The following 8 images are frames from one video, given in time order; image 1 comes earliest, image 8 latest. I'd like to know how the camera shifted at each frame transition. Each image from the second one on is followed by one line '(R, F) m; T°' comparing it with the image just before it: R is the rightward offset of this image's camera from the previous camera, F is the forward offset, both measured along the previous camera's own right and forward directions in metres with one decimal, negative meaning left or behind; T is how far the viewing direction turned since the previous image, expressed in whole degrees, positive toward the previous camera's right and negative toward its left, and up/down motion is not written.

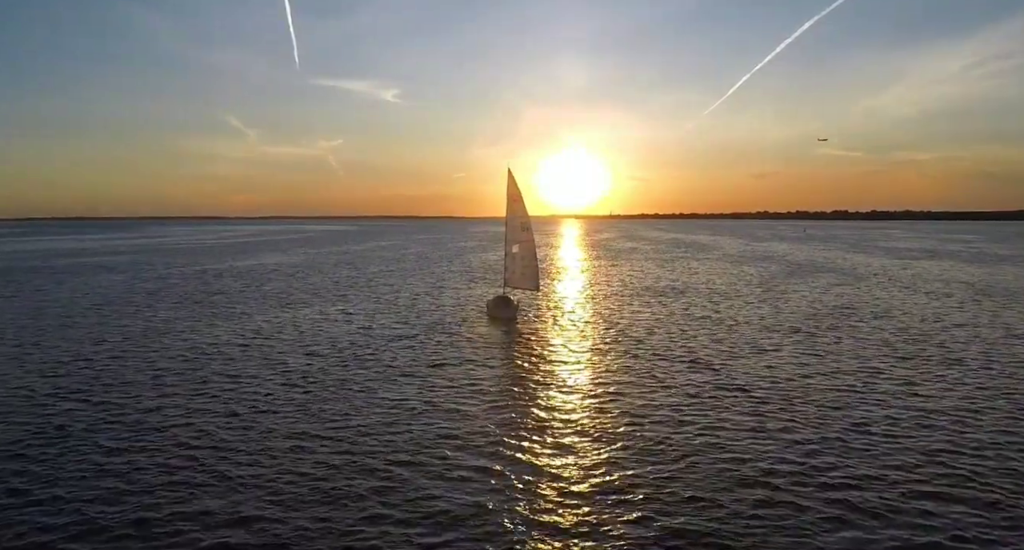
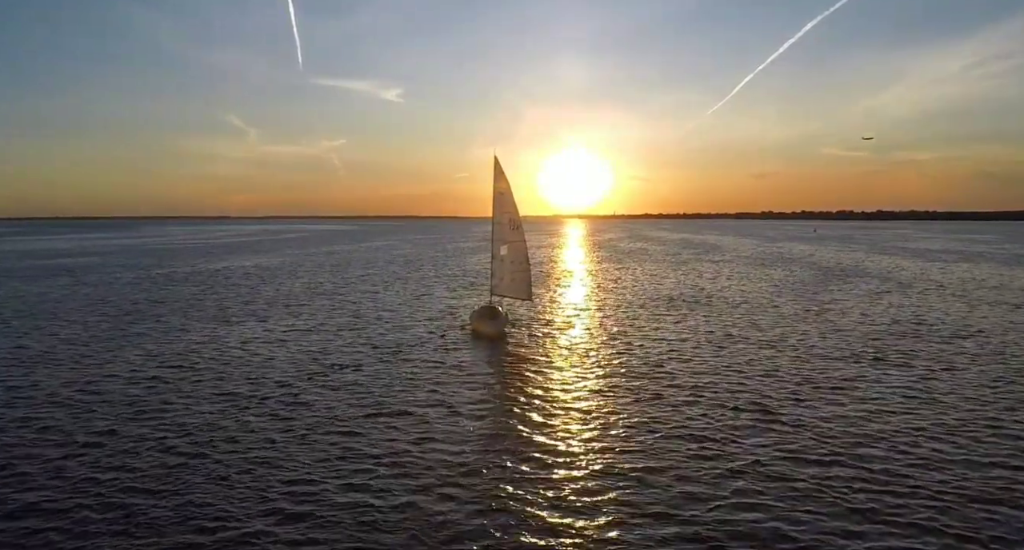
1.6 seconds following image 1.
(+0.8, +7.7) m; 0°
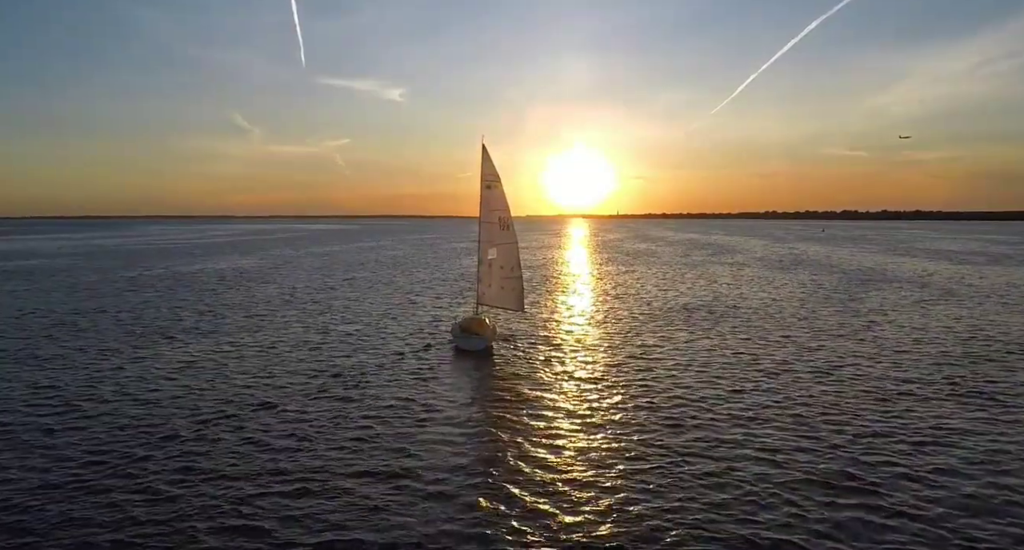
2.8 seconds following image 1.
(+0.7, +5.8) m; 0°
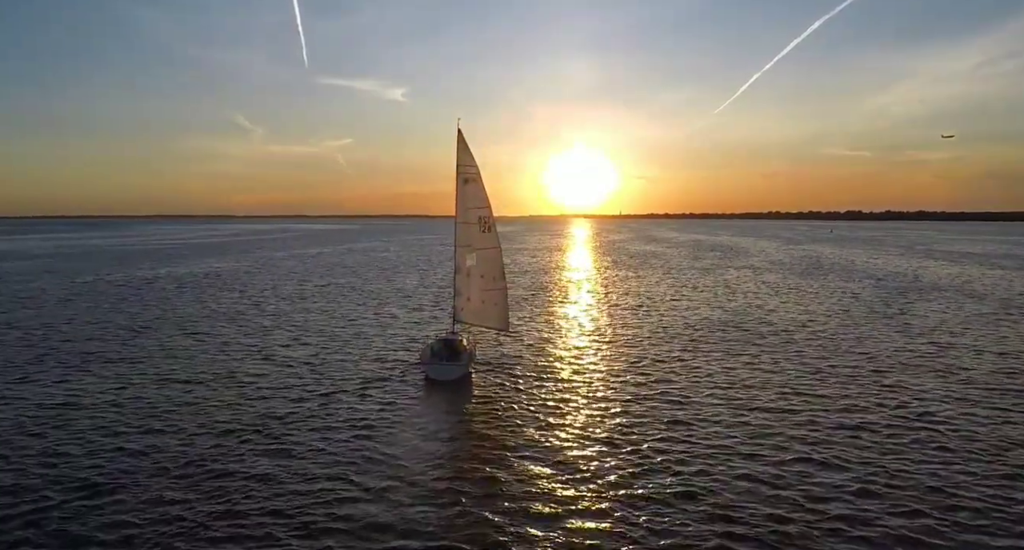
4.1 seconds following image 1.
(+0.8, +6.3) m; 0°
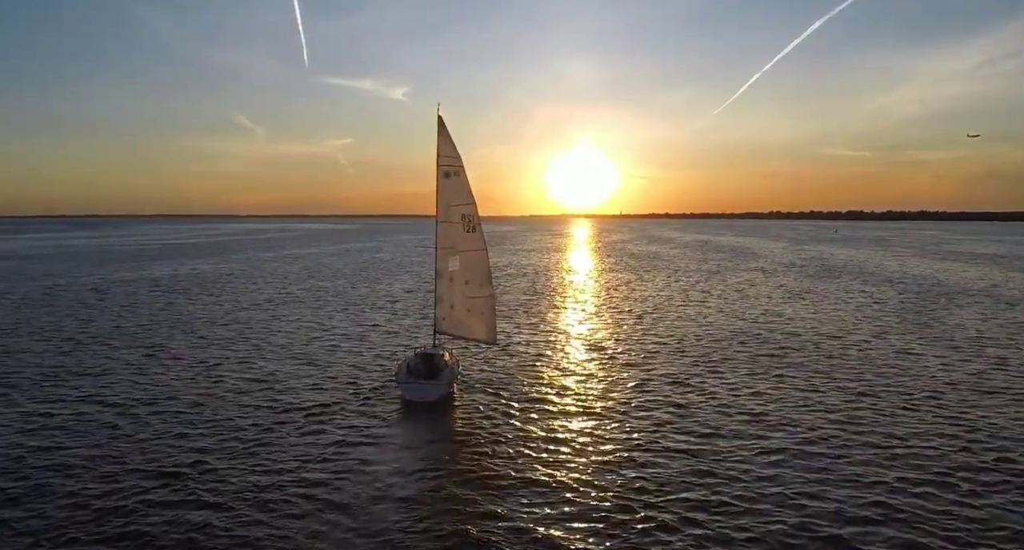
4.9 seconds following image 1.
(+0.5, +3.5) m; 0°
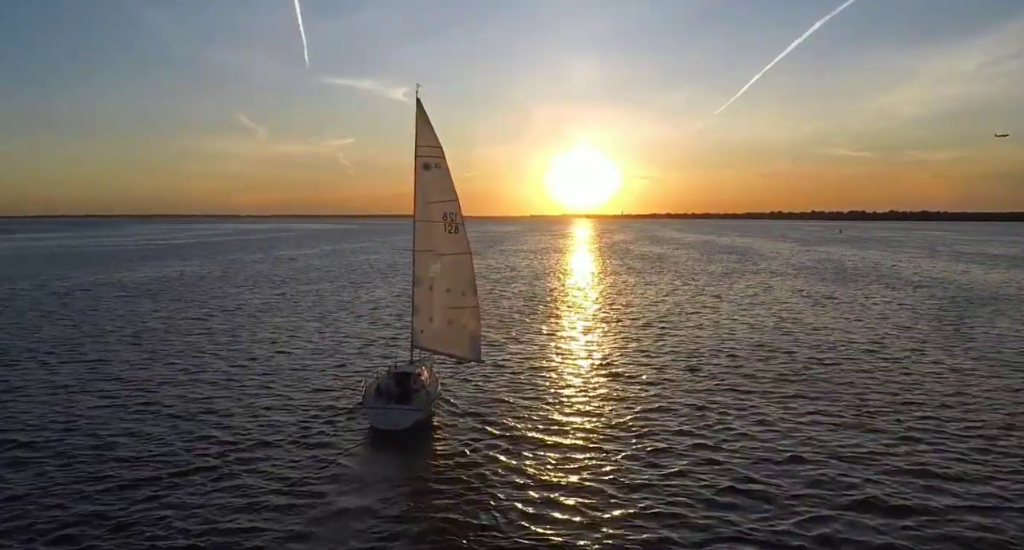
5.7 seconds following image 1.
(+0.4, +3.3) m; 0°
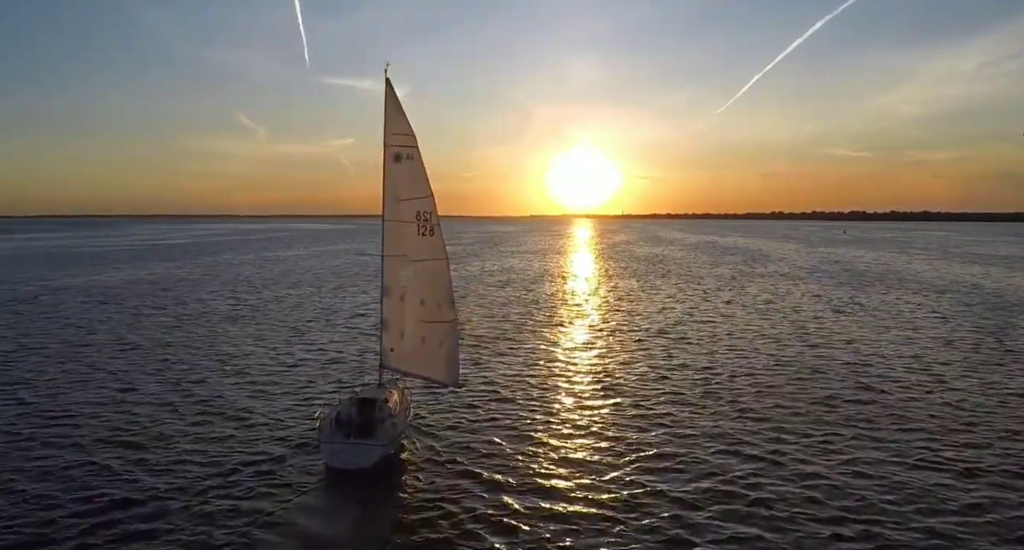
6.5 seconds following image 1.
(+0.4, +3.2) m; 0°
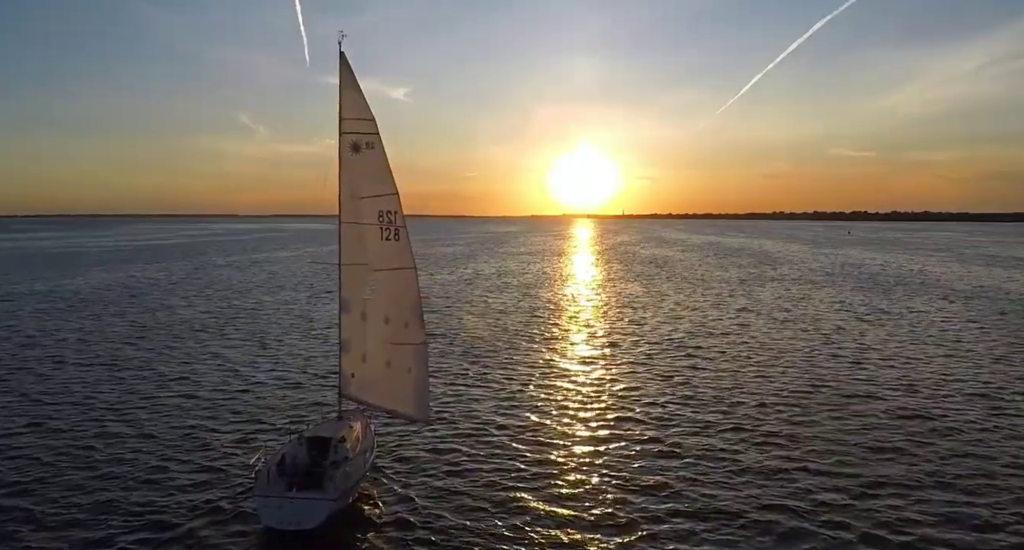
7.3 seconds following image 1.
(+0.4, +3.1) m; 0°
